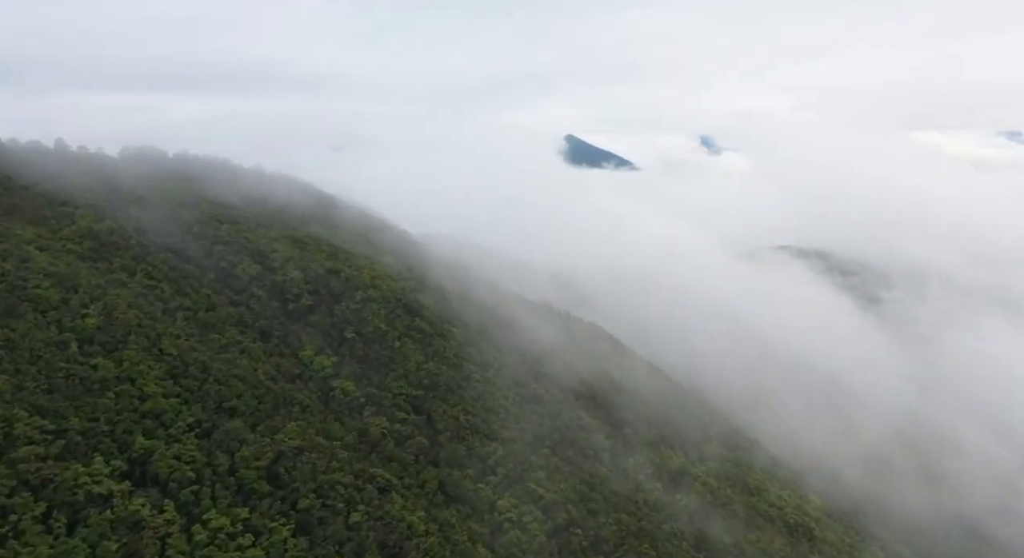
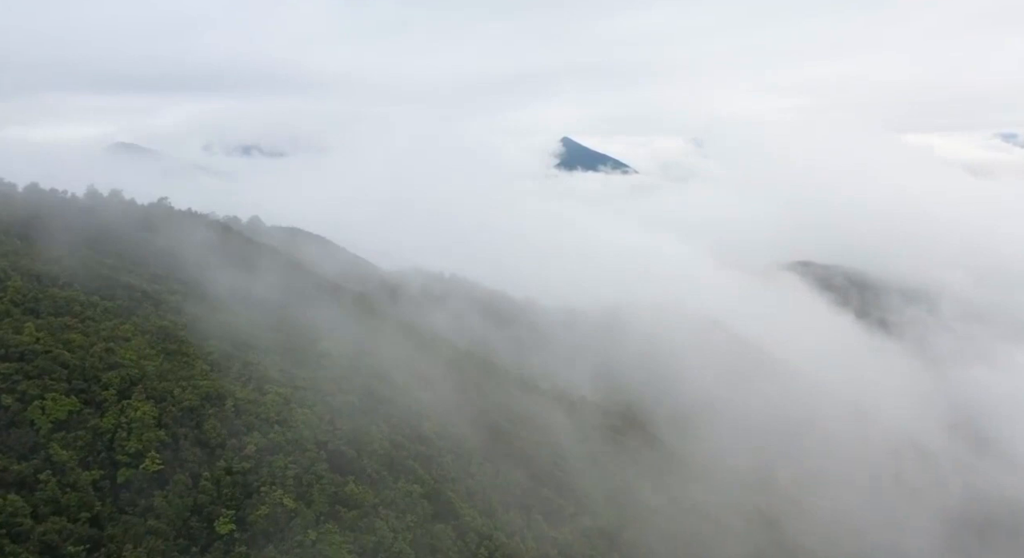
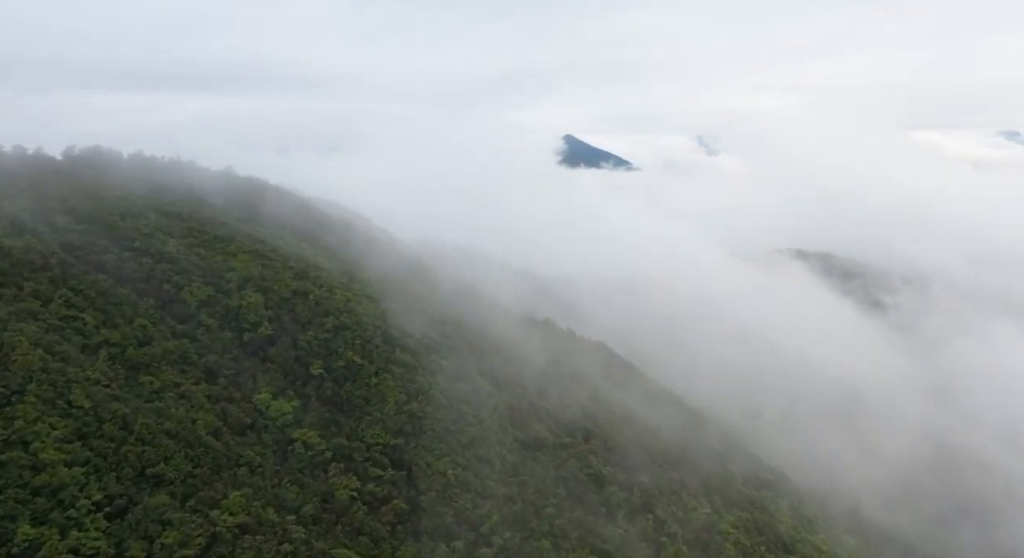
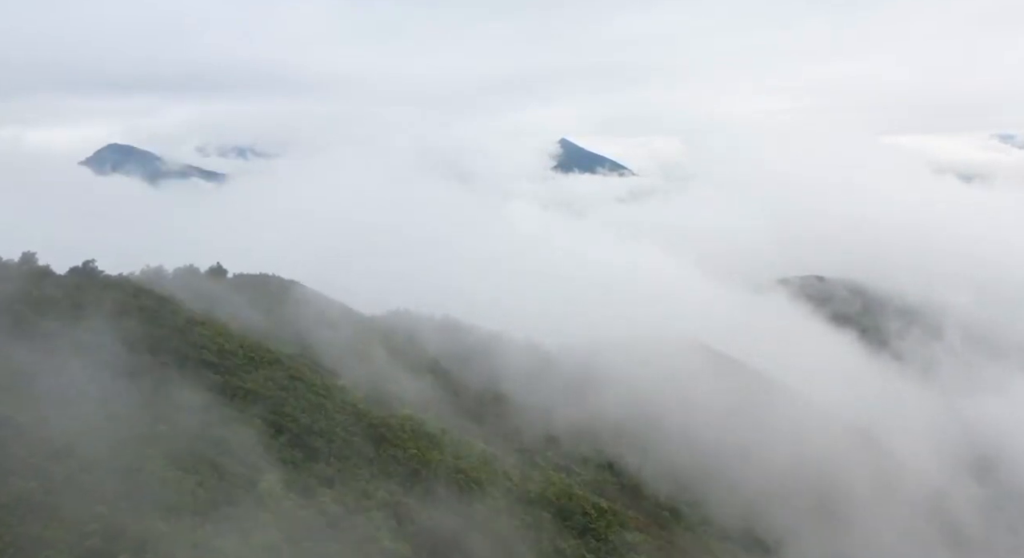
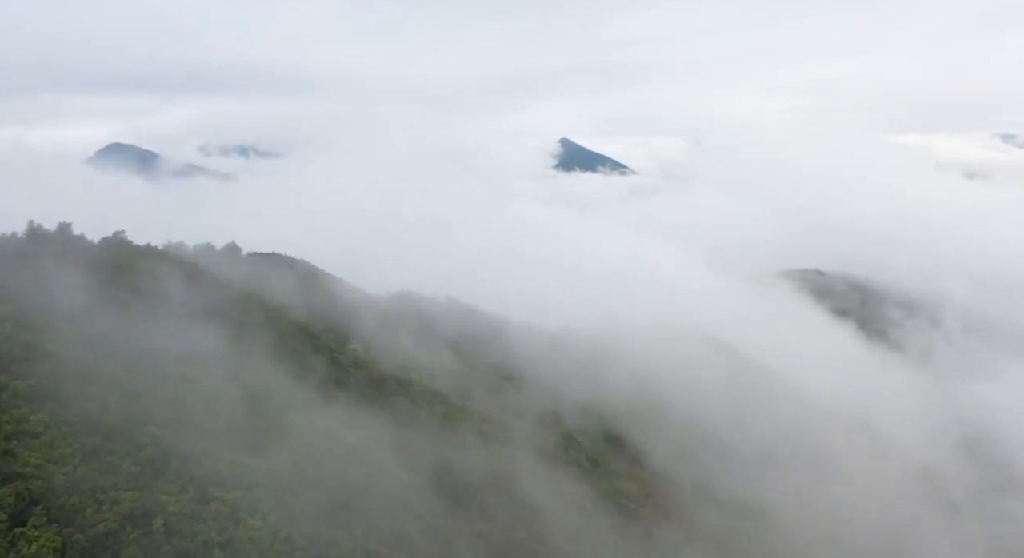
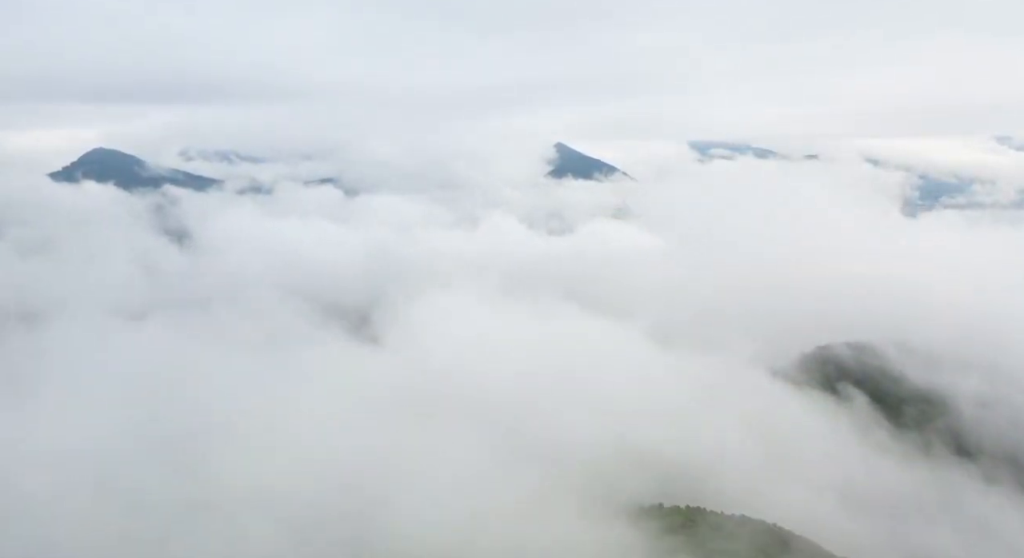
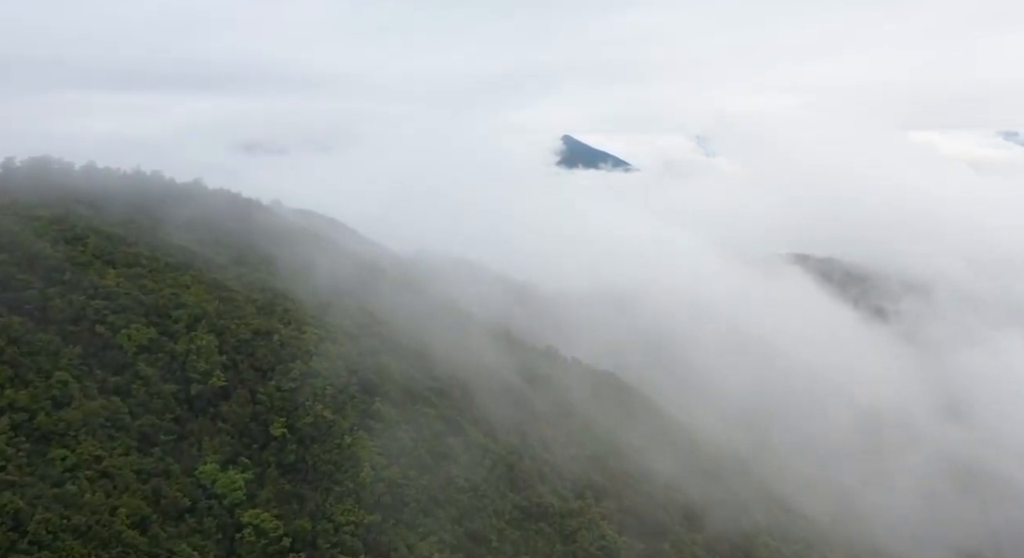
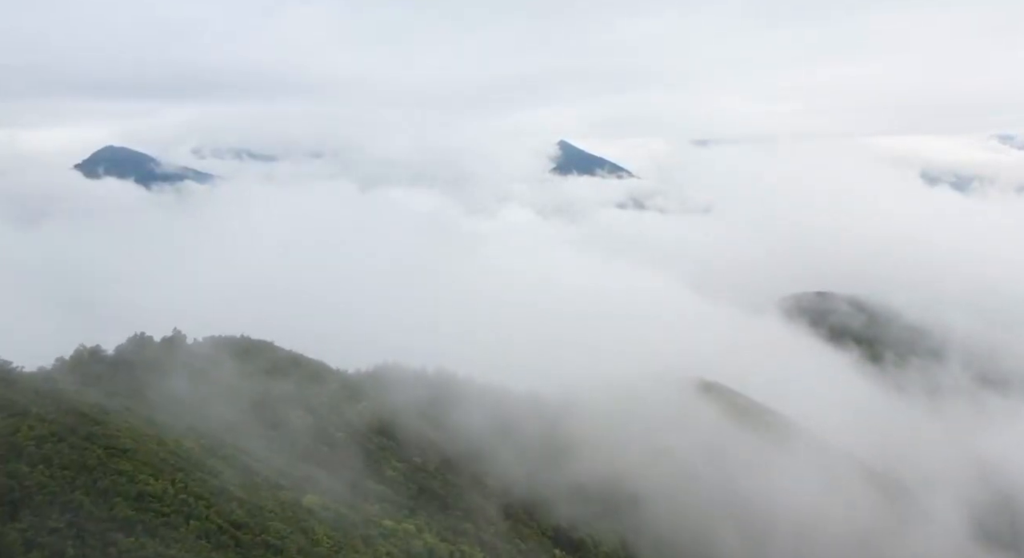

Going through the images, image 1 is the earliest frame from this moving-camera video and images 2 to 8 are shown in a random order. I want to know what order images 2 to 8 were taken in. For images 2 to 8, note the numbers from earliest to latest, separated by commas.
3, 7, 2, 5, 4, 8, 6
